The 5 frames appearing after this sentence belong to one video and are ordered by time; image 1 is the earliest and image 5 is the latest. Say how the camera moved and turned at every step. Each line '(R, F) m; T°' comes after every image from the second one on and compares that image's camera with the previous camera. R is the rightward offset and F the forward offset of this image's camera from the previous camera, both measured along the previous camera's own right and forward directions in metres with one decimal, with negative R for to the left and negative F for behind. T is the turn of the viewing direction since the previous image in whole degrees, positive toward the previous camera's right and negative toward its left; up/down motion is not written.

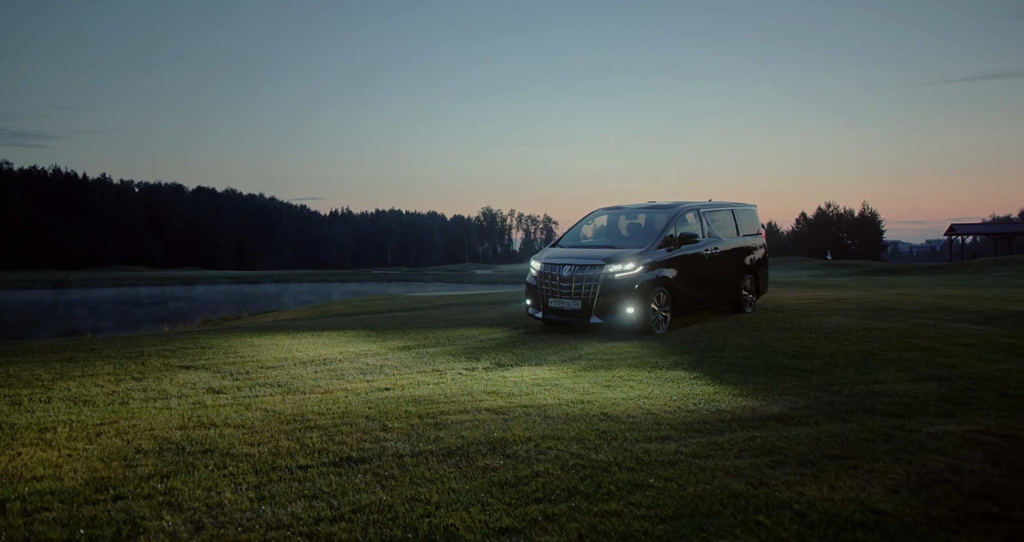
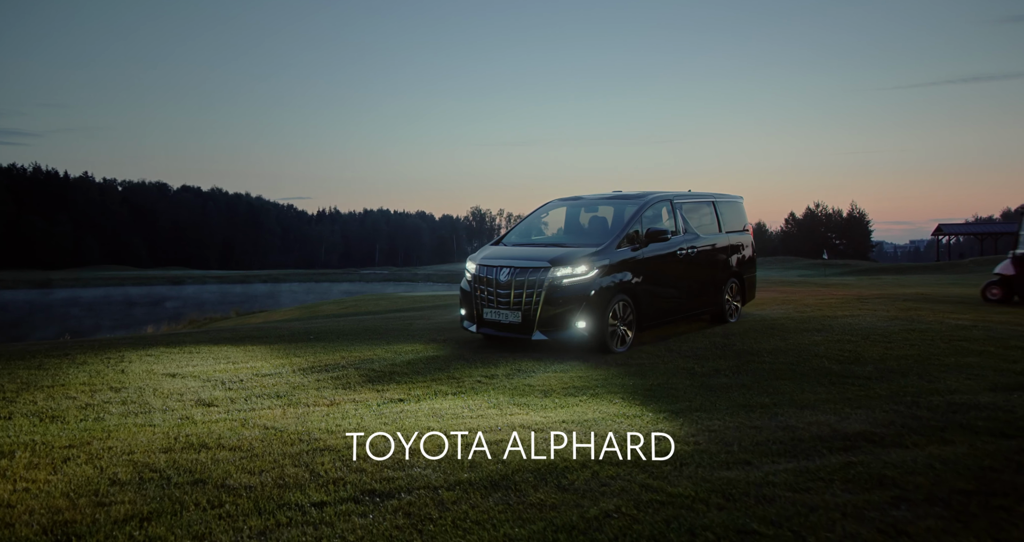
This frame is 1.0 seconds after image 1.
(-0.4, +0.7) m; +1°
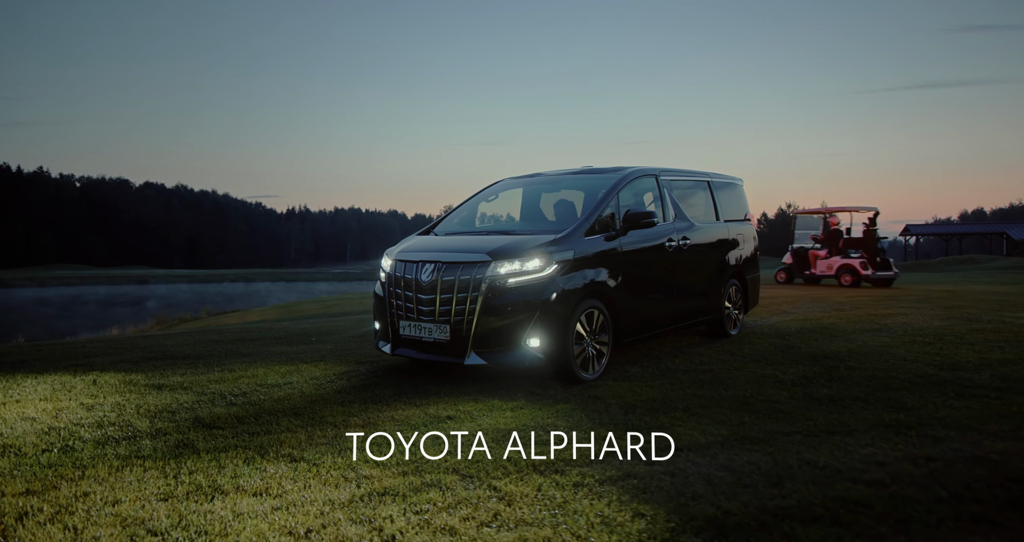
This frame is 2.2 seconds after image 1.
(-0.8, +1.1) m; +3°
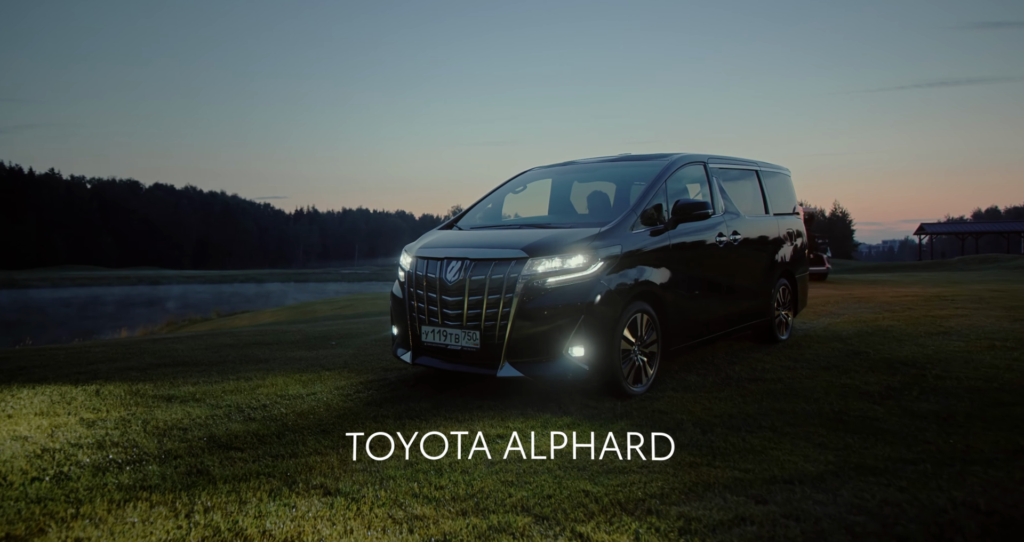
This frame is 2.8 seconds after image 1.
(-0.3, +0.6) m; -1°
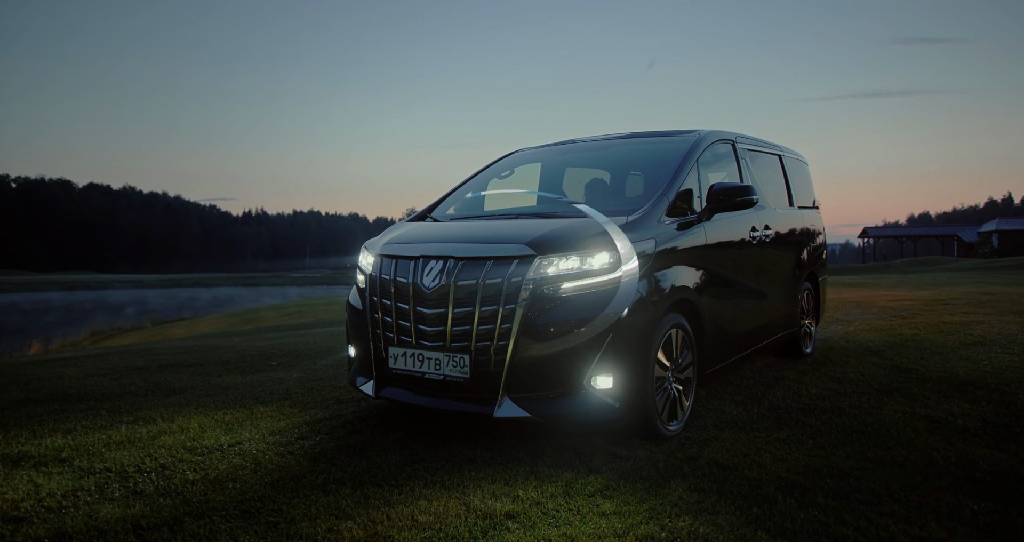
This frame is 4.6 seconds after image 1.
(-0.3, +1.4) m; +4°
